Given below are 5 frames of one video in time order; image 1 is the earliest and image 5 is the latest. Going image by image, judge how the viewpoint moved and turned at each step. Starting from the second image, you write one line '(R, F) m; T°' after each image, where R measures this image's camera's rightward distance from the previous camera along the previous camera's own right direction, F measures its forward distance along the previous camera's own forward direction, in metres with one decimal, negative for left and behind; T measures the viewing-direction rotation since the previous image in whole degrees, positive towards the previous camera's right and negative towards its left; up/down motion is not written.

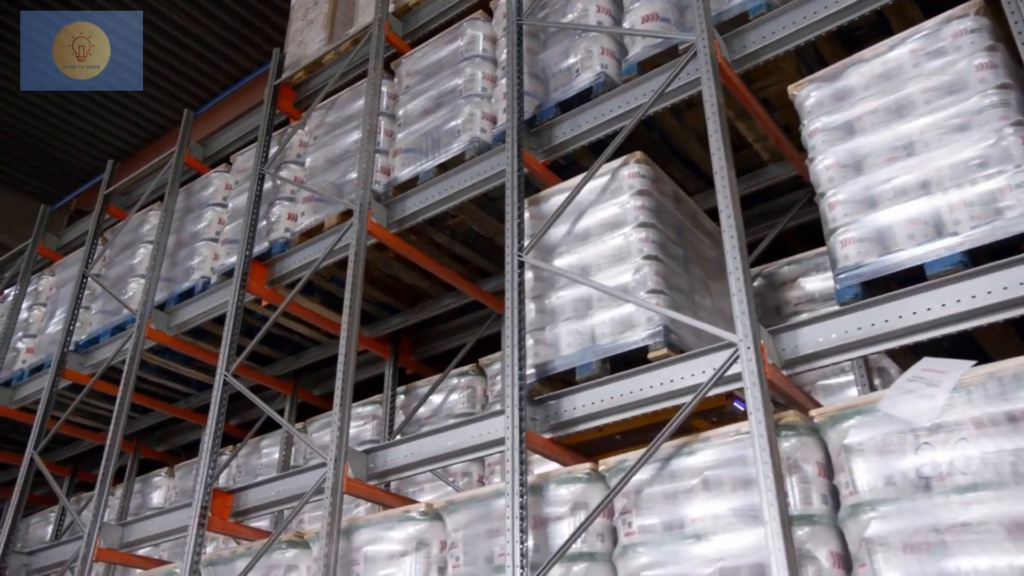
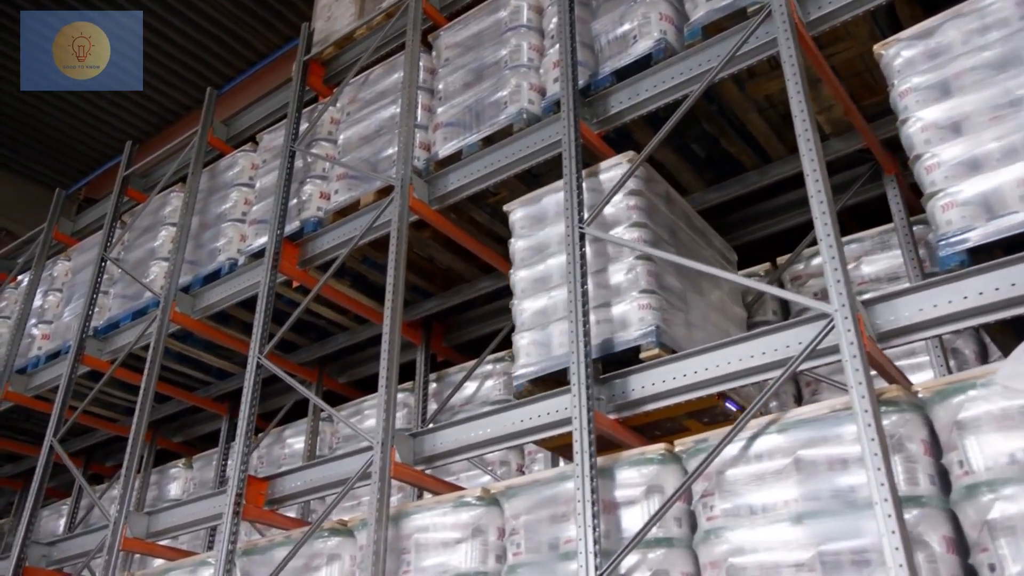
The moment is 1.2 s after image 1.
(-0.3, +0.2) m; 0°
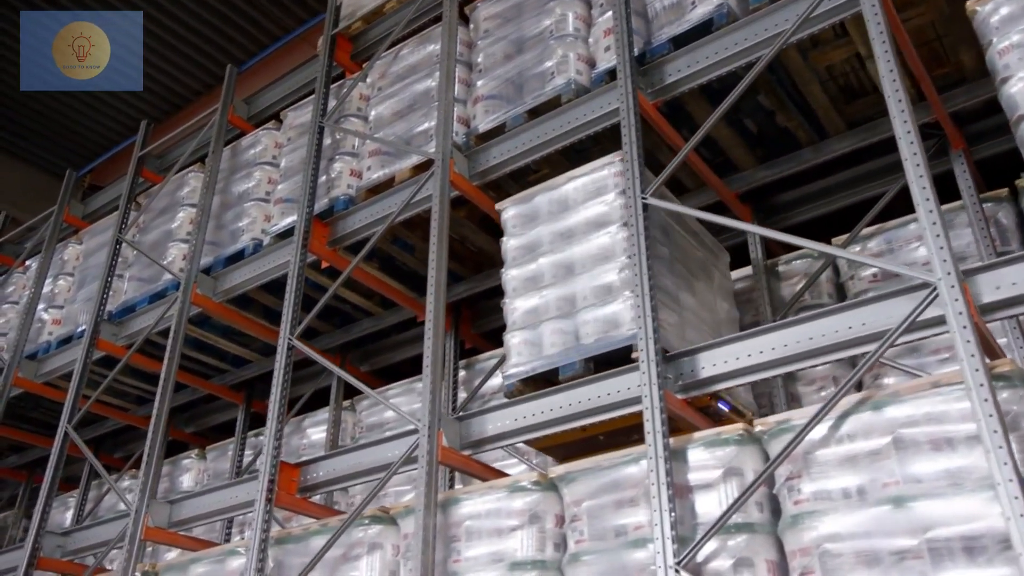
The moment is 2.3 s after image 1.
(-0.3, +0.2) m; 0°
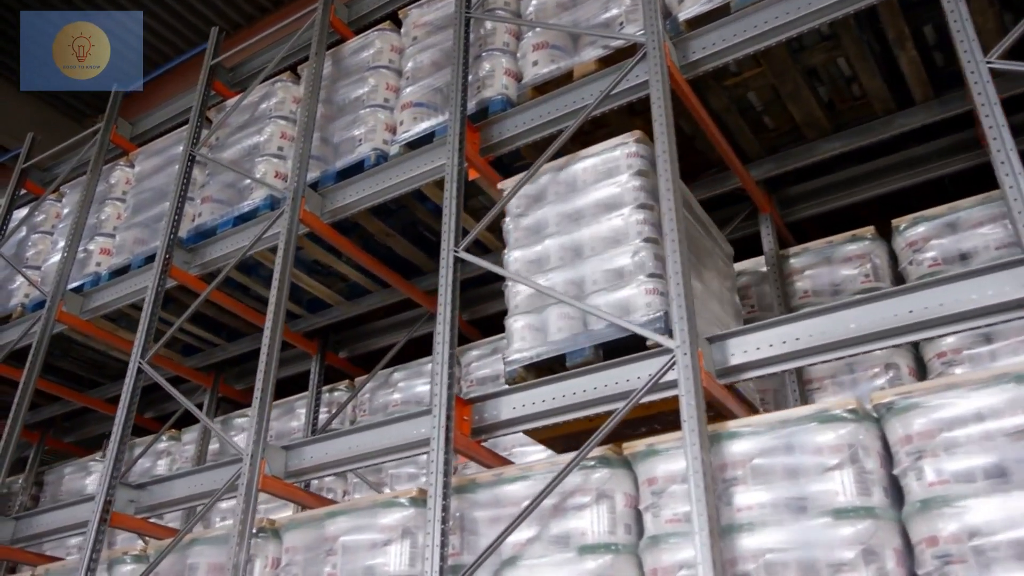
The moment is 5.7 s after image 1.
(-1.2, +0.9) m; +3°
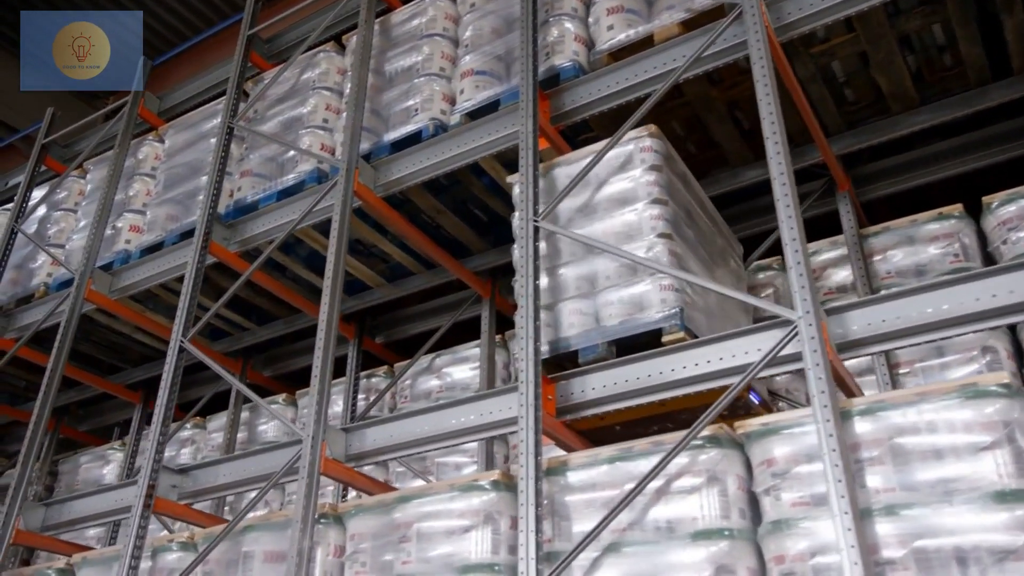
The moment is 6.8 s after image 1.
(-0.4, +0.3) m; +1°
